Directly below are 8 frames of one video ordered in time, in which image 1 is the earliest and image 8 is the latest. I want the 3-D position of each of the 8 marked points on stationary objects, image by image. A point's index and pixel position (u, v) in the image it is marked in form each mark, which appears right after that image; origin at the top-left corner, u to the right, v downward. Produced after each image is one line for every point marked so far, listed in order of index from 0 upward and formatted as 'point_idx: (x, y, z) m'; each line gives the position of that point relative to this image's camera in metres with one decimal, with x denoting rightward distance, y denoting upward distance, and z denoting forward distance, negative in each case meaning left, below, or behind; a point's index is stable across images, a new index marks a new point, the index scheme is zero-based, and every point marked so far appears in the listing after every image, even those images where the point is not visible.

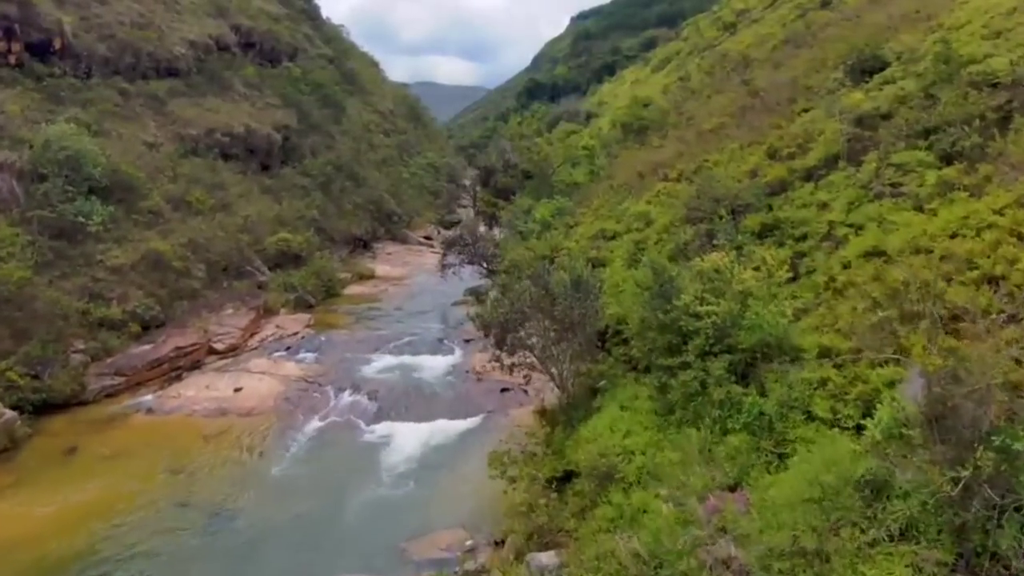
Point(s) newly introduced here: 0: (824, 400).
0: (+2.7, -0.9, +12.4) m
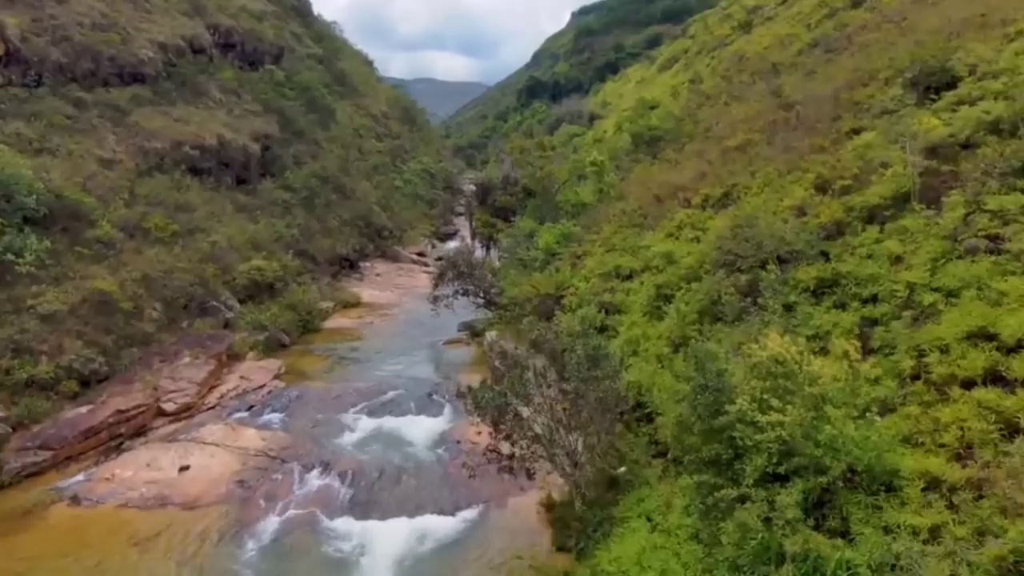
0: (+2.7, -1.7, +9.0) m
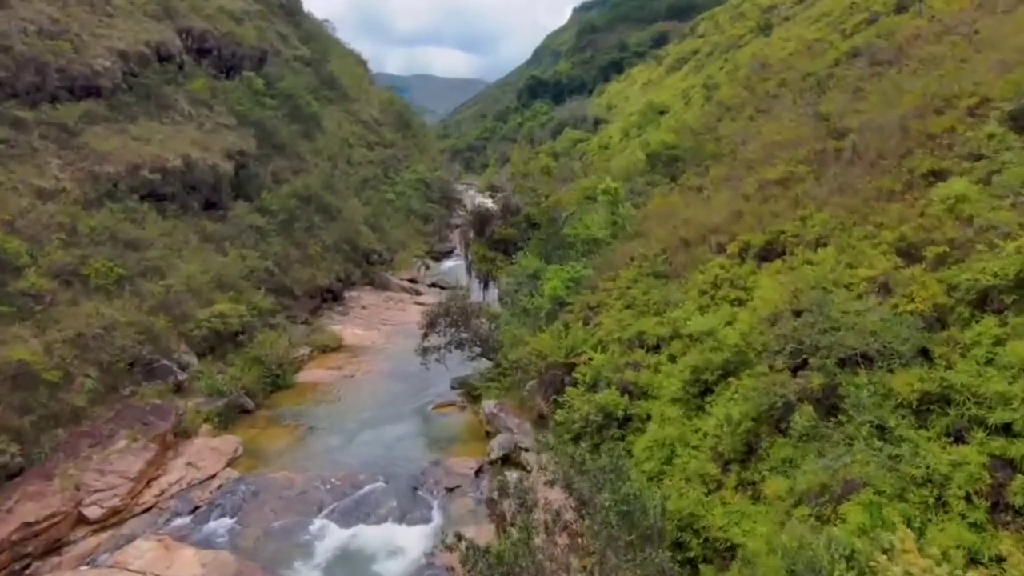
0: (+2.7, -2.7, +5.2) m
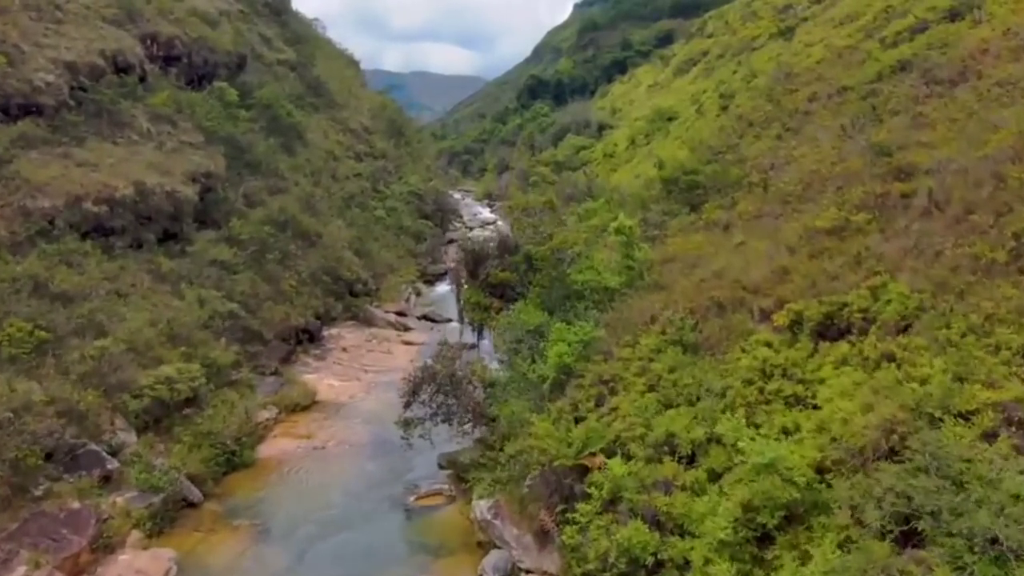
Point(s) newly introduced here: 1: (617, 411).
0: (+2.7, -3.6, +1.5) m
1: (+1.2, -1.4, +16.7) m
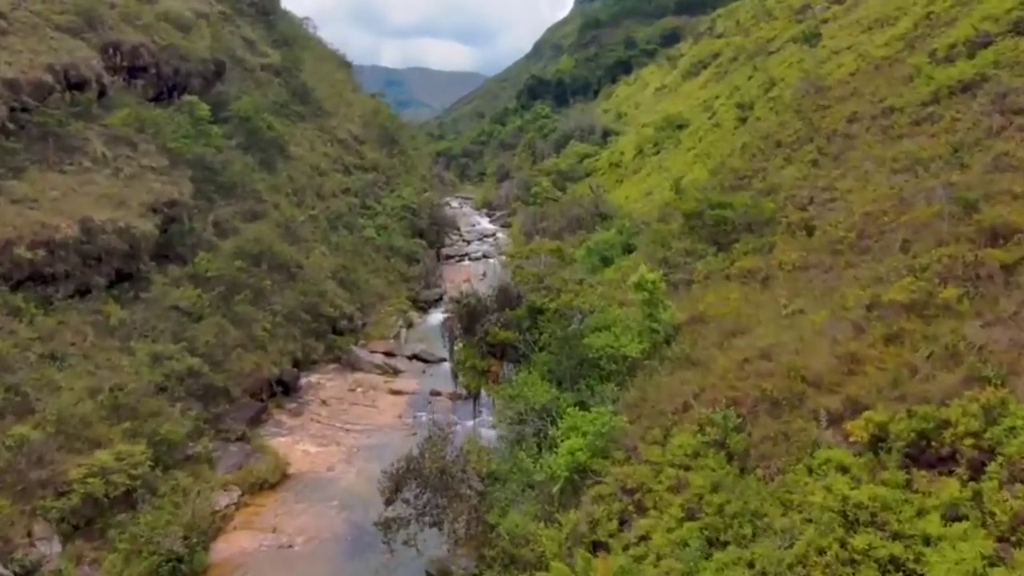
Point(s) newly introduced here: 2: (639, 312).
0: (+2.7, -4.6, -2.0) m
1: (+1.3, -2.3, +13.2) m
2: (+1.7, -0.3, +19.7) m
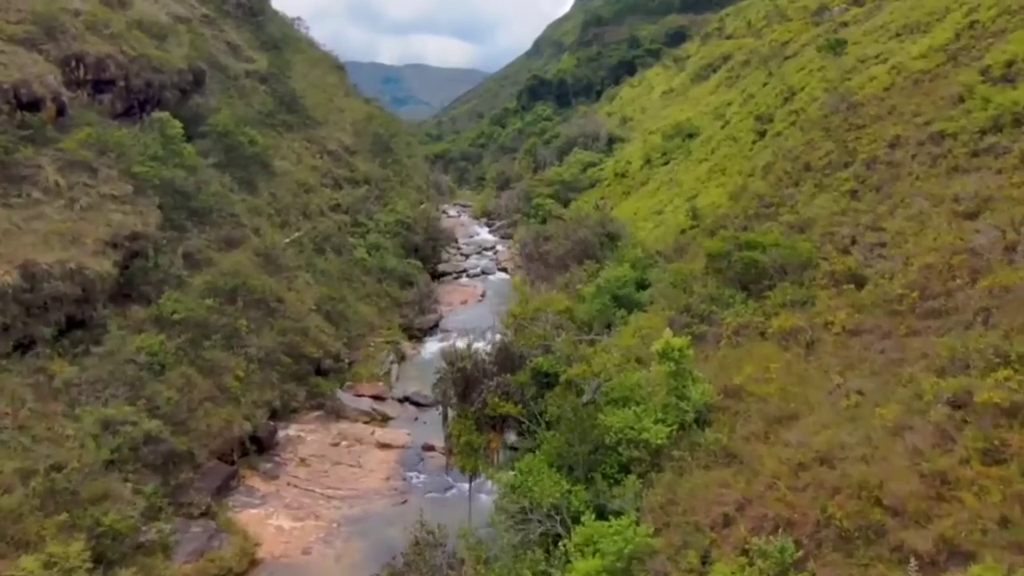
0: (+2.7, -5.5, -4.9) m
1: (+1.3, -3.2, +10.4) m
2: (+1.8, -1.1, +16.8) m
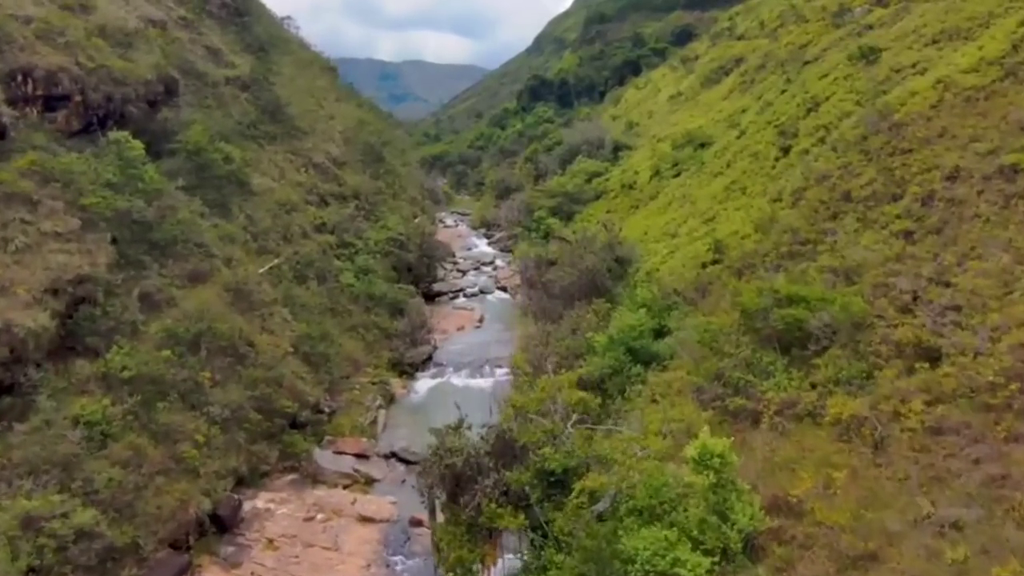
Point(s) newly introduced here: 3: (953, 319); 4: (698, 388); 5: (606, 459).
0: (+2.7, -6.5, -8.1) m
1: (+1.3, -4.0, +7.1) m
2: (+1.8, -1.9, +13.6) m
3: (+4.9, -0.3, +16.1) m
4: (+2.4, -1.3, +18.7) m
5: (+0.9, -1.7, +15.4) m
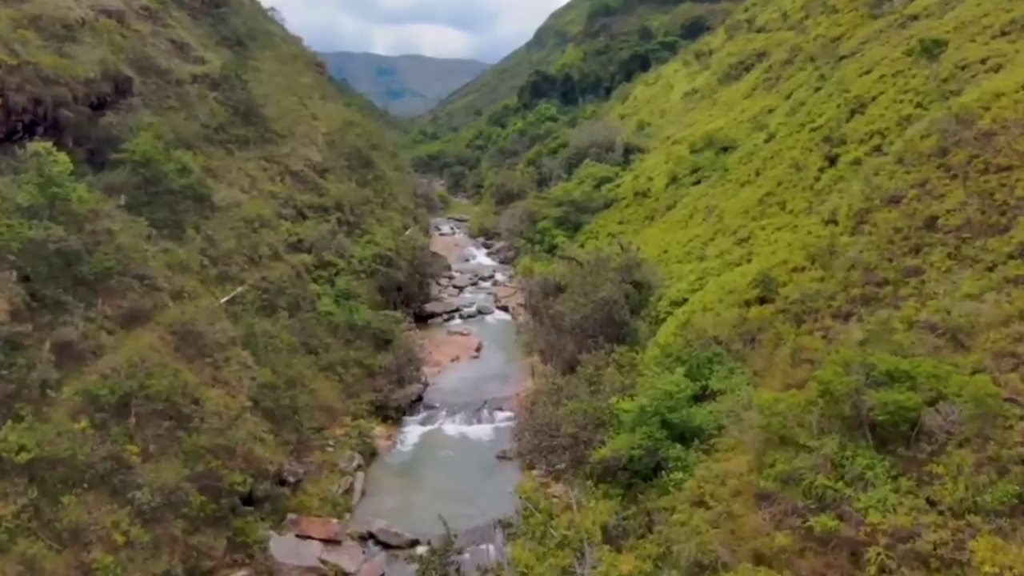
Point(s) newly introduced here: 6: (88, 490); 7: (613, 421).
0: (+2.8, -7.3, -12.8) m
1: (+1.3, -4.8, +2.4) m
2: (+1.8, -2.7, +8.9) m
3: (+5.0, -1.0, +11.3) m
4: (+2.5, -2.0, +14.0) m
5: (+1.0, -2.4, +10.6) m
6: (-5.2, -2.5, +17.6) m
7: (+1.3, -1.7, +18.8) m
